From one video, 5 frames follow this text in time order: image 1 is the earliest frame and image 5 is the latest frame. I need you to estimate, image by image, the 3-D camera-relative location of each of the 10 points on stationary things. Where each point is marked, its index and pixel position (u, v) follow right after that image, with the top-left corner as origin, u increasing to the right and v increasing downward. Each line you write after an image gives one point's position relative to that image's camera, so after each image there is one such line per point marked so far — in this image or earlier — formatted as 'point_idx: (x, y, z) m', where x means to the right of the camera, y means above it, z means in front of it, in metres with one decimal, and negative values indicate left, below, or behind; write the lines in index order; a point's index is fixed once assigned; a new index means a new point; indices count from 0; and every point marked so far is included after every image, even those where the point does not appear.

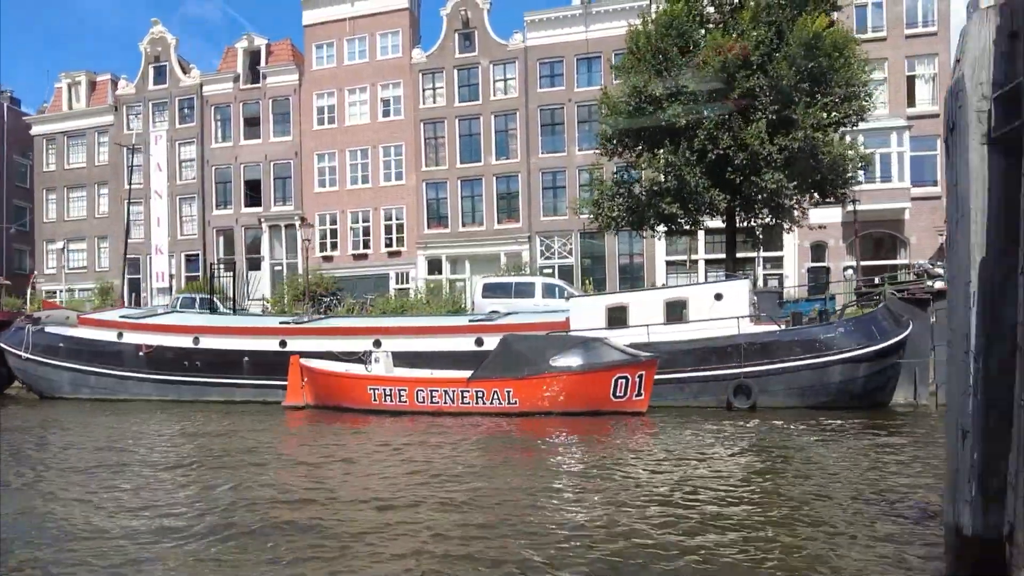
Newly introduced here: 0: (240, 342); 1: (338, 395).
0: (-6.2, -1.3, +14.8) m
1: (-3.3, -2.0, +12.1) m
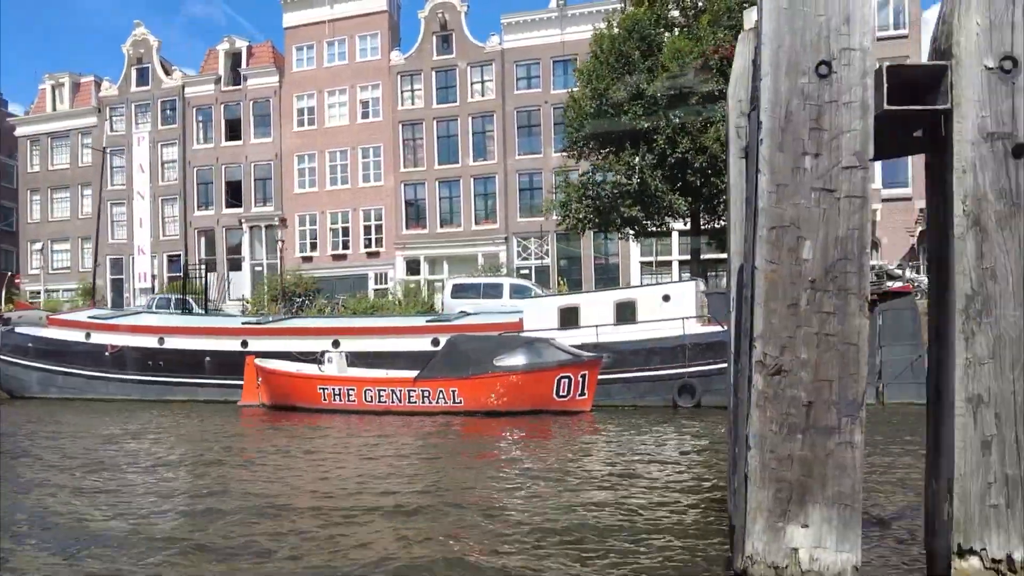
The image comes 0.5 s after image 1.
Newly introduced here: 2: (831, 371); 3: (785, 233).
0: (-7.2, -1.3, +15.0) m
1: (-4.2, -2.0, +12.3) m
2: (+1.1, -0.3, +2.3) m
3: (+1.0, +0.2, +2.4) m
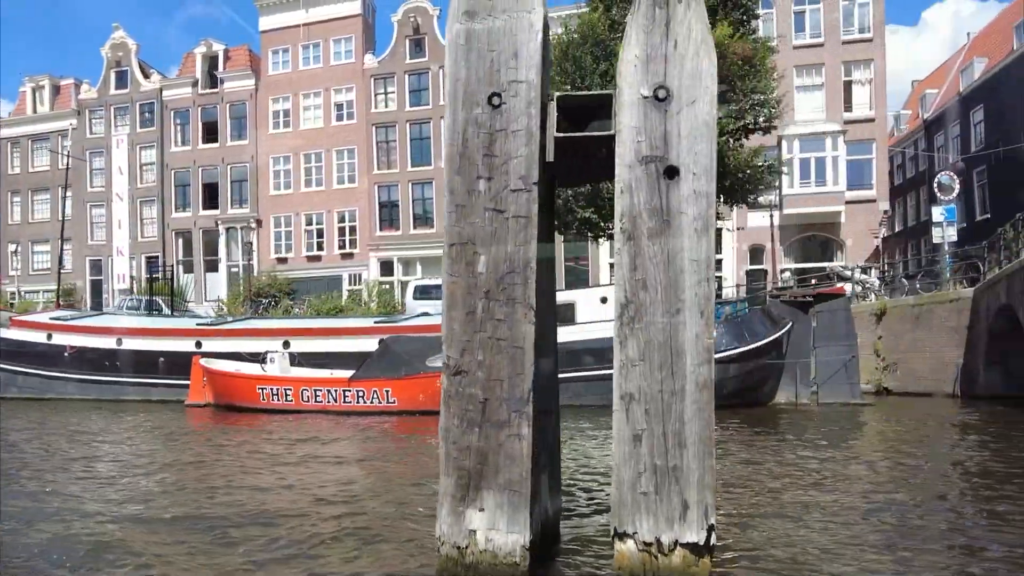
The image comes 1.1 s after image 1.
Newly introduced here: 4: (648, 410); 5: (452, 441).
0: (-8.3, -1.3, +15.2) m
1: (-5.4, -2.1, +12.6) m
2: (0.0, -0.3, +2.6) m
3: (-0.2, +0.2, +2.6) m
4: (+0.5, -0.5, +2.5) m
5: (-0.2, -0.6, +2.6) m
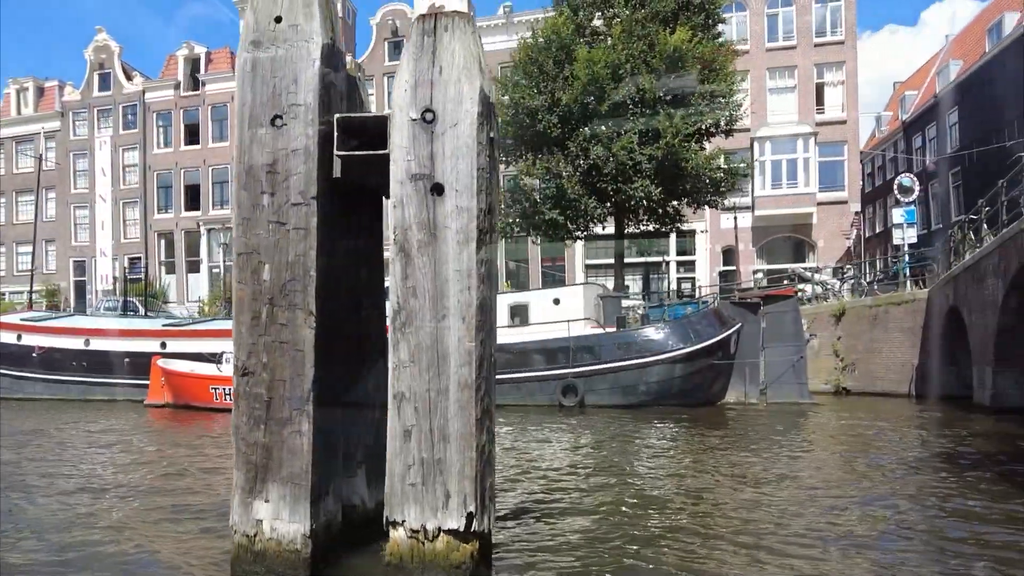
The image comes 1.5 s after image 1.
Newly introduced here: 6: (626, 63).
0: (-9.3, -1.3, +15.4) m
1: (-6.3, -2.1, +12.8) m
2: (-1.0, -0.4, +2.8) m
3: (-1.2, +0.1, +2.8) m
4: (-0.4, -0.5, +2.7) m
5: (-1.2, -0.7, +2.8) m
6: (+2.9, +5.8, +16.5) m
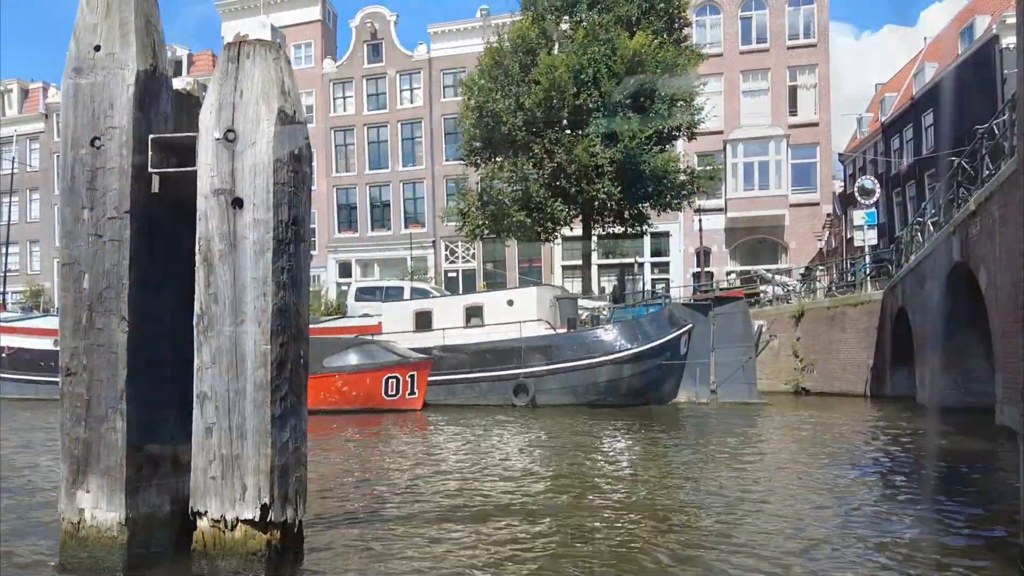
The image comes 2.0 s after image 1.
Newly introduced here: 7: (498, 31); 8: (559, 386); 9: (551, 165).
0: (-10.2, -1.4, +15.7) m
1: (-7.3, -2.1, +13.0) m
2: (-1.9, -0.4, +3.0) m
3: (-2.1, +0.1, +3.1) m
4: (-1.4, -0.5, +3.0) m
5: (-2.1, -0.7, +3.1) m
6: (+2.0, +5.7, +16.7) m
7: (-0.4, +7.4, +18.5) m
8: (+0.9, -2.0, +12.8) m
9: (+1.0, +3.2, +16.9) m
